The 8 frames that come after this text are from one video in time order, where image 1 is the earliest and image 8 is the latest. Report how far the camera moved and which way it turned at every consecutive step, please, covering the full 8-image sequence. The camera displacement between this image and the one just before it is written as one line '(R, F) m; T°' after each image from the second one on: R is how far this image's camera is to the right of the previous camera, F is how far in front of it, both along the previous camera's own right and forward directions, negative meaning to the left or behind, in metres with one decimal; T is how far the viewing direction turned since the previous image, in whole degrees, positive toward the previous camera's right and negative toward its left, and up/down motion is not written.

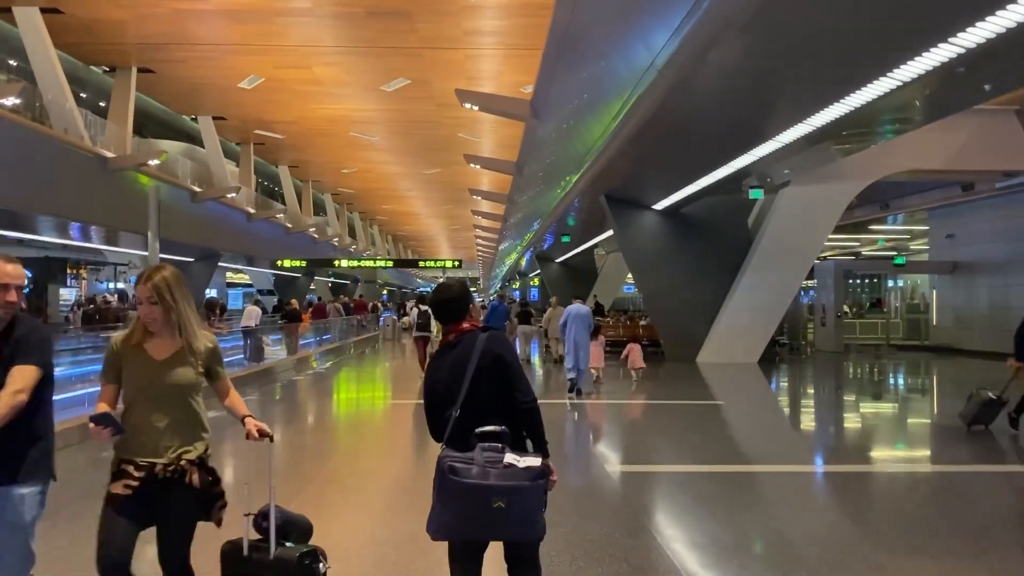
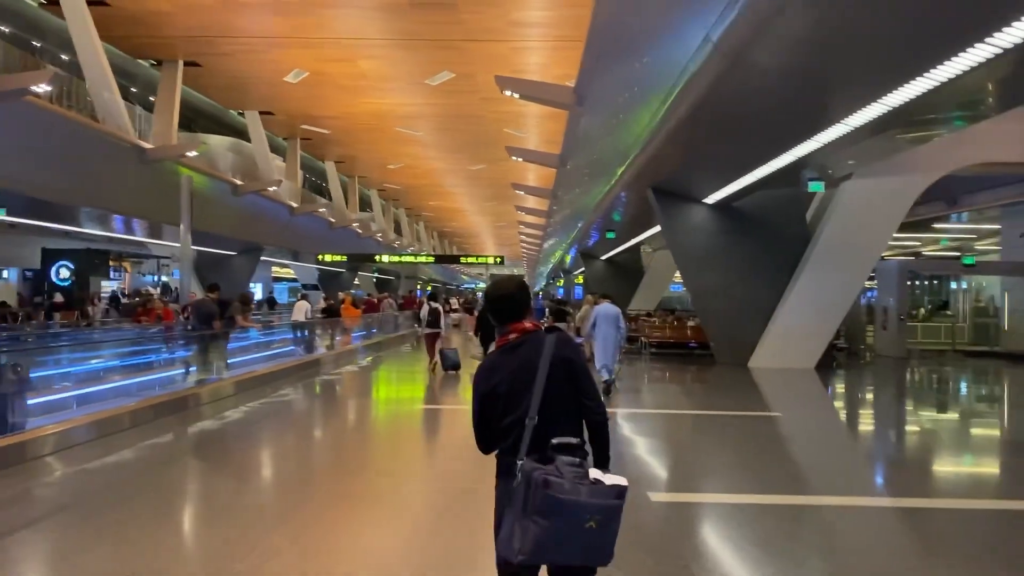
(+0.1, +0.4) m; -3°
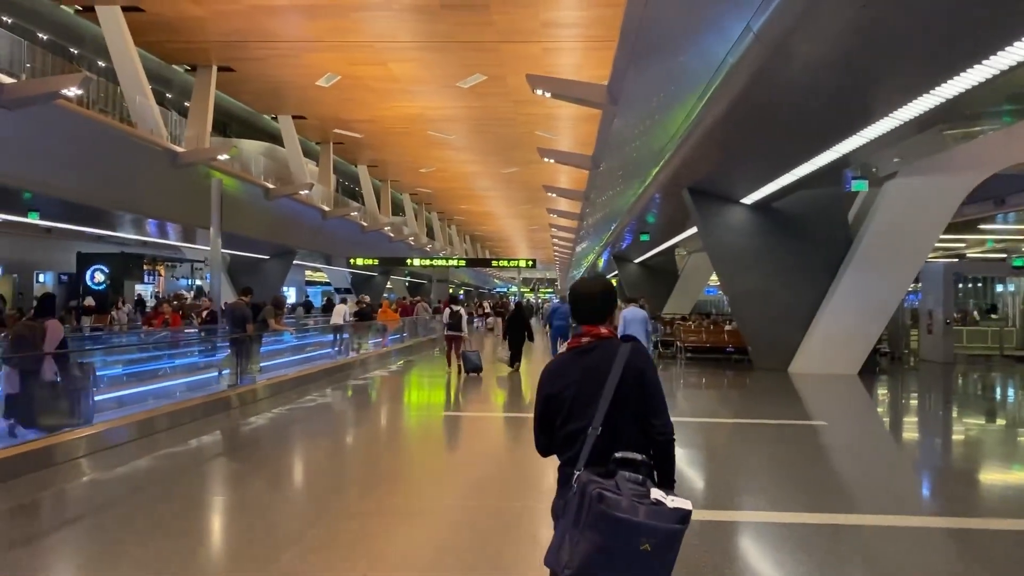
(0.0, +0.2) m; -2°
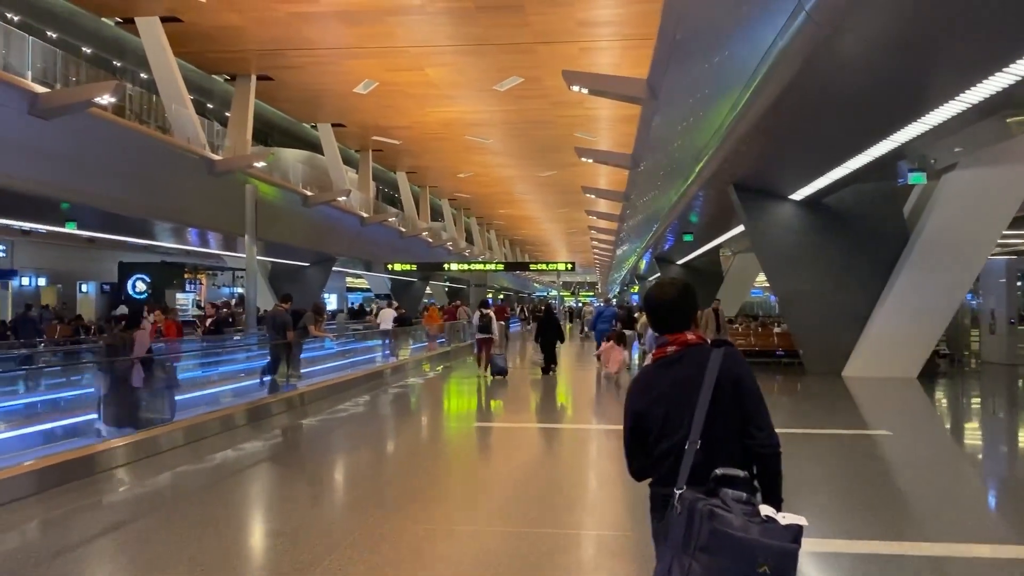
(0.0, +0.2) m; -3°
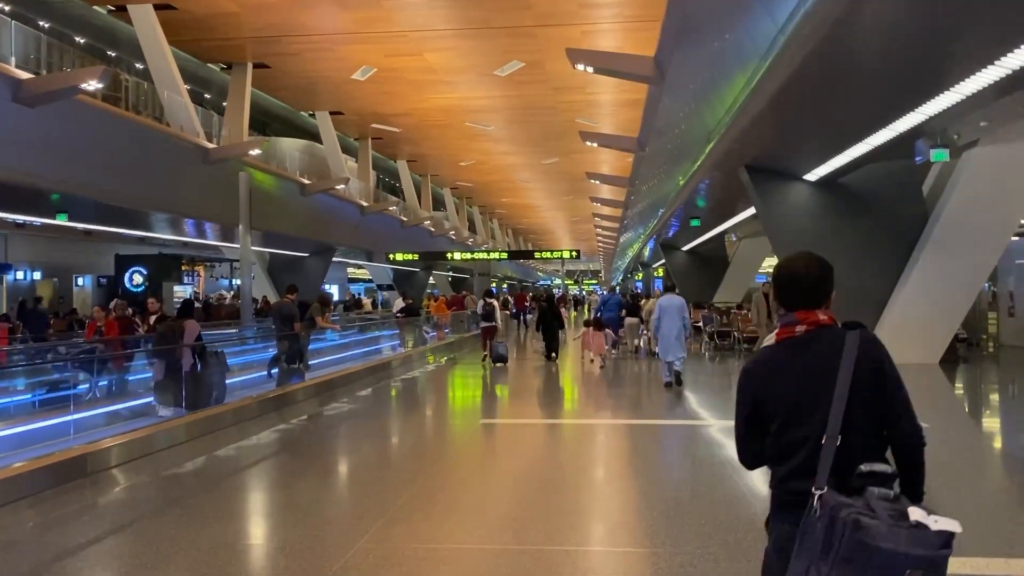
(0.0, +0.2) m; 0°
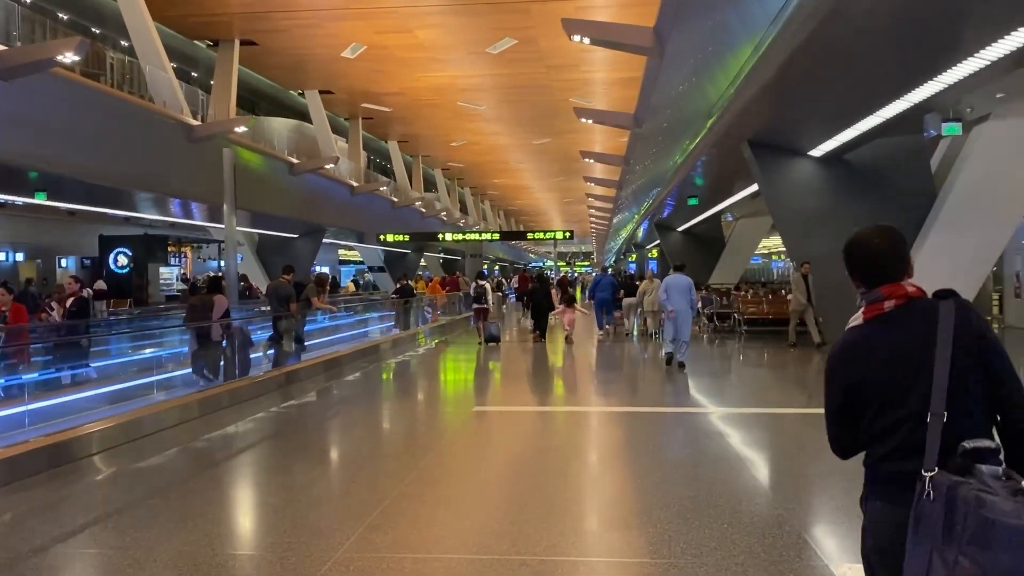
(0.0, +0.2) m; +1°
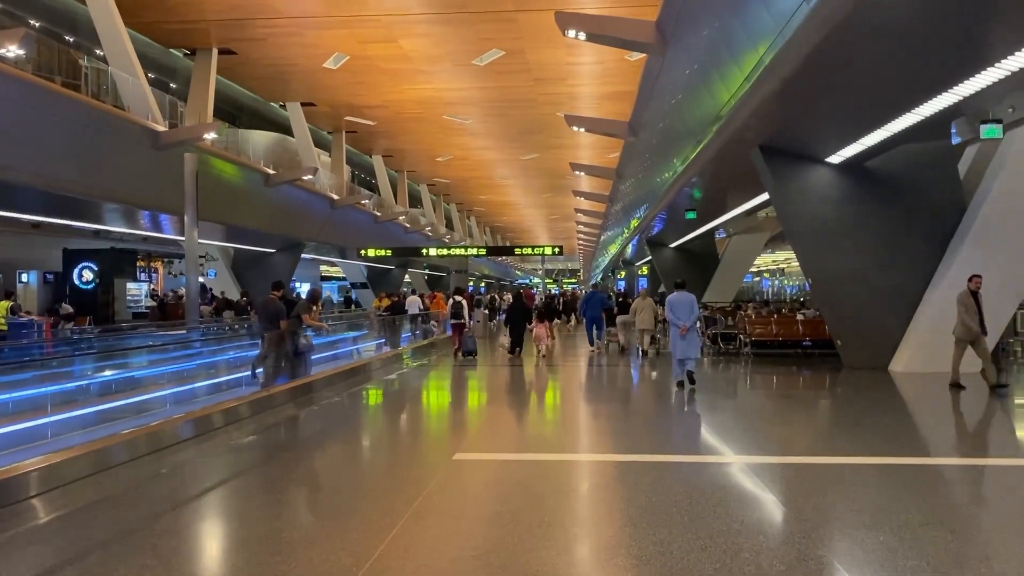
(0.0, +0.6) m; +1°
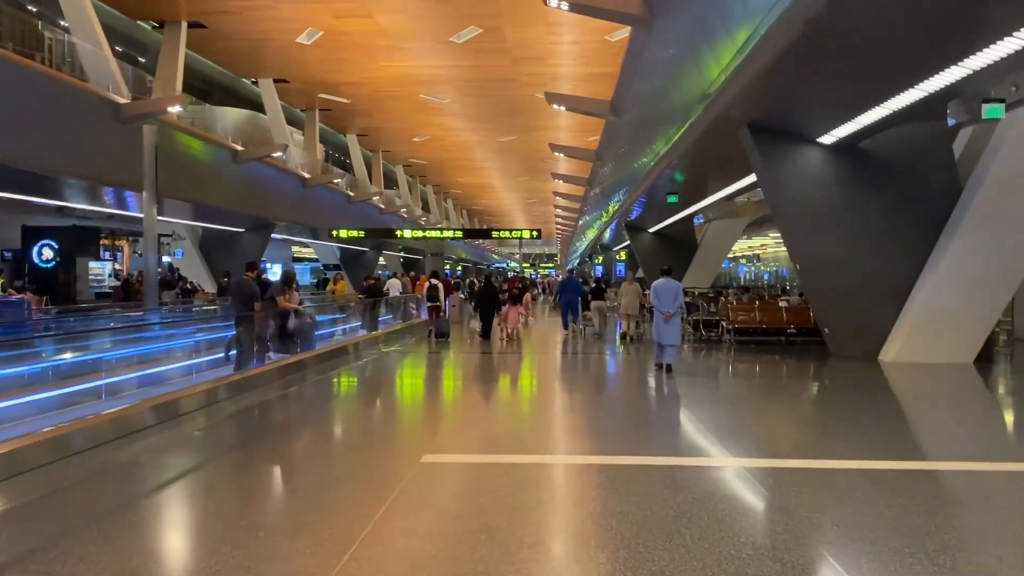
(0.0, +0.3) m; +2°
